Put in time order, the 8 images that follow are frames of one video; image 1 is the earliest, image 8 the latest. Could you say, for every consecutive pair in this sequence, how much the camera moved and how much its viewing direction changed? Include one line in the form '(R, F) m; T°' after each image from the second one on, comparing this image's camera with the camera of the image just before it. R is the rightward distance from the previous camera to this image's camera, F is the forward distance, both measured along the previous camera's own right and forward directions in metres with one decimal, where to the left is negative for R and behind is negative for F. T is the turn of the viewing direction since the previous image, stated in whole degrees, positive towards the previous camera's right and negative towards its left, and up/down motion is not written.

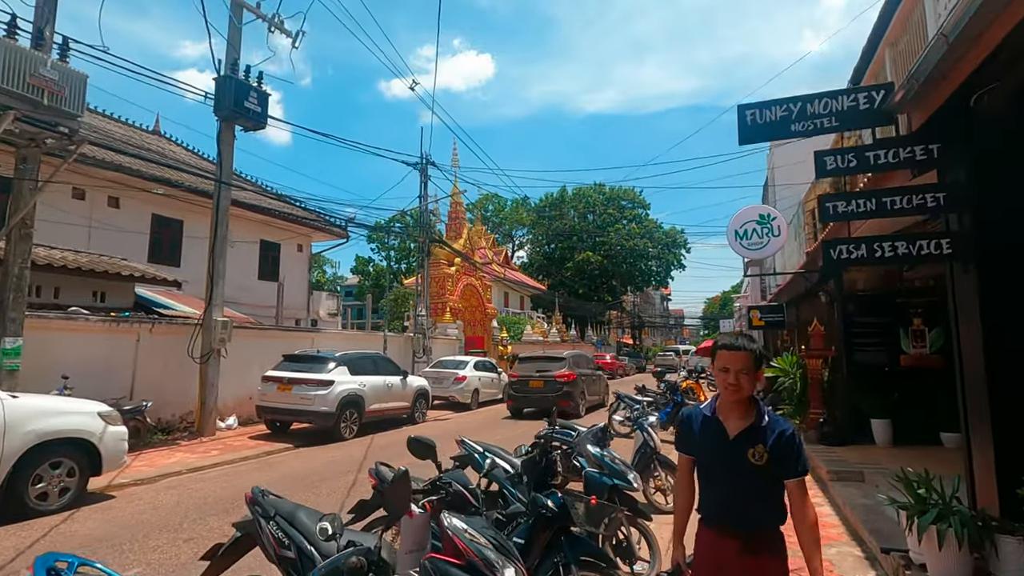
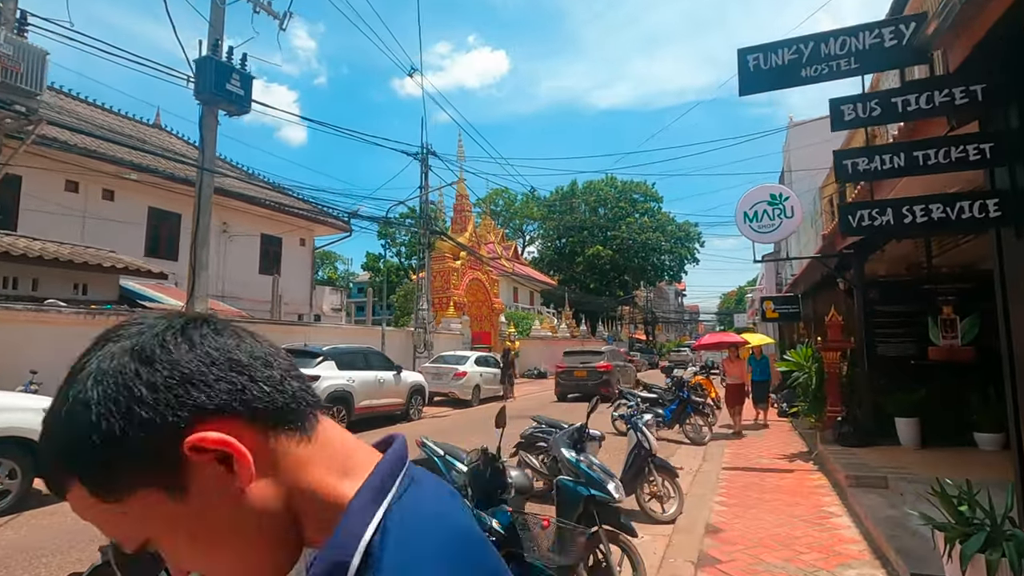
(+0.4, +0.7) m; -1°
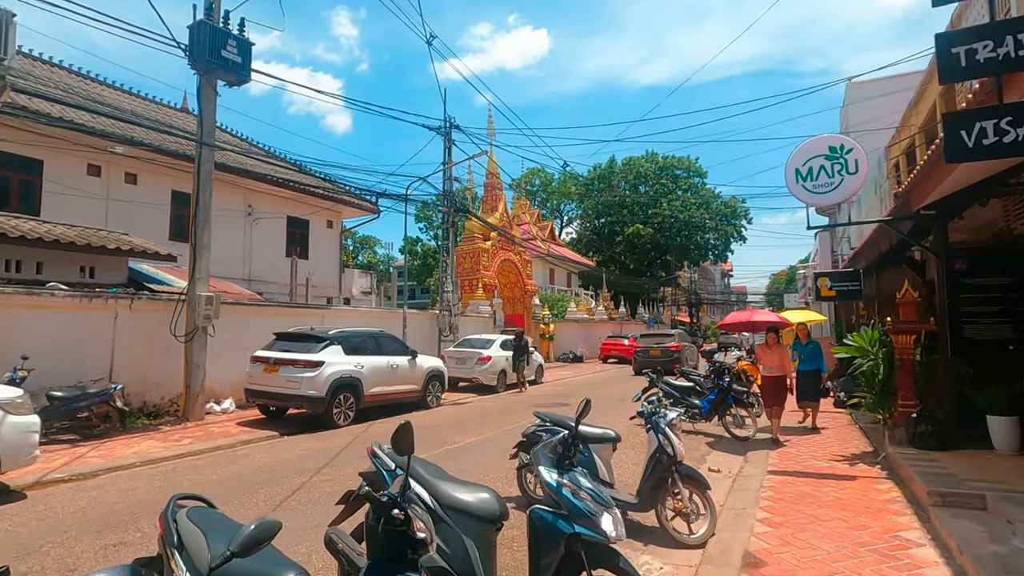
(+0.5, +1.1) m; -4°
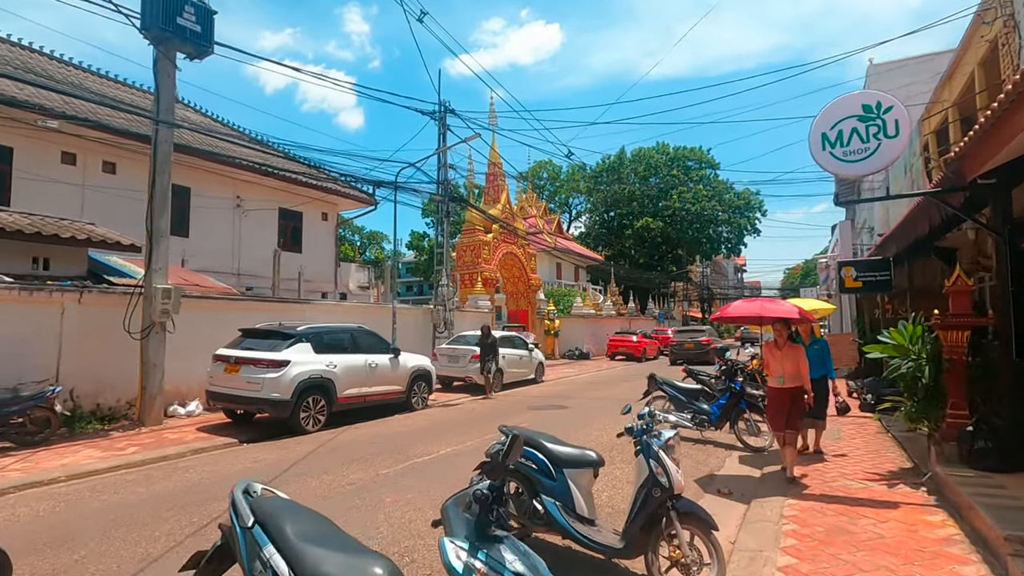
(+0.4, +1.1) m; -1°
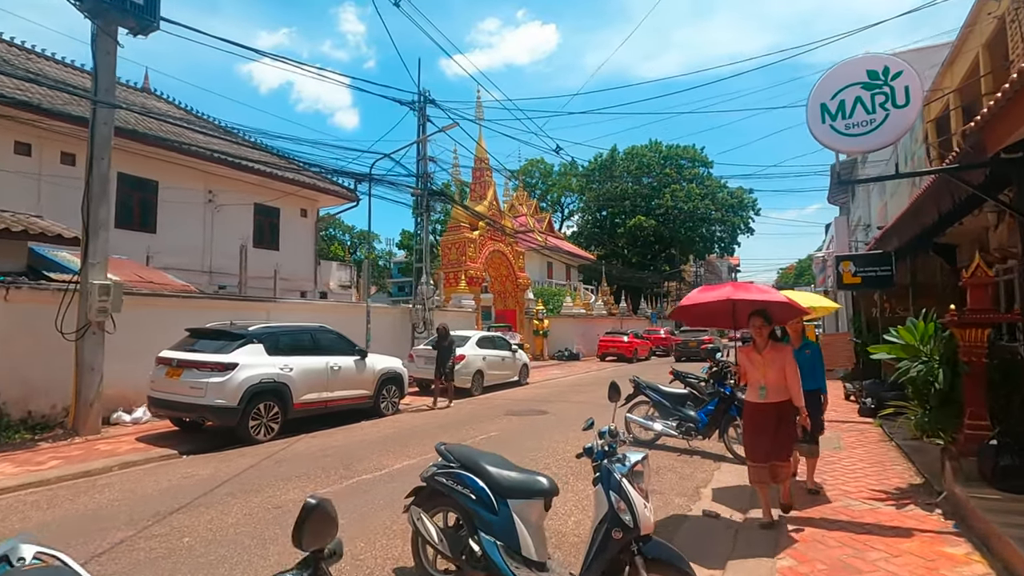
(+0.4, +0.8) m; +1°
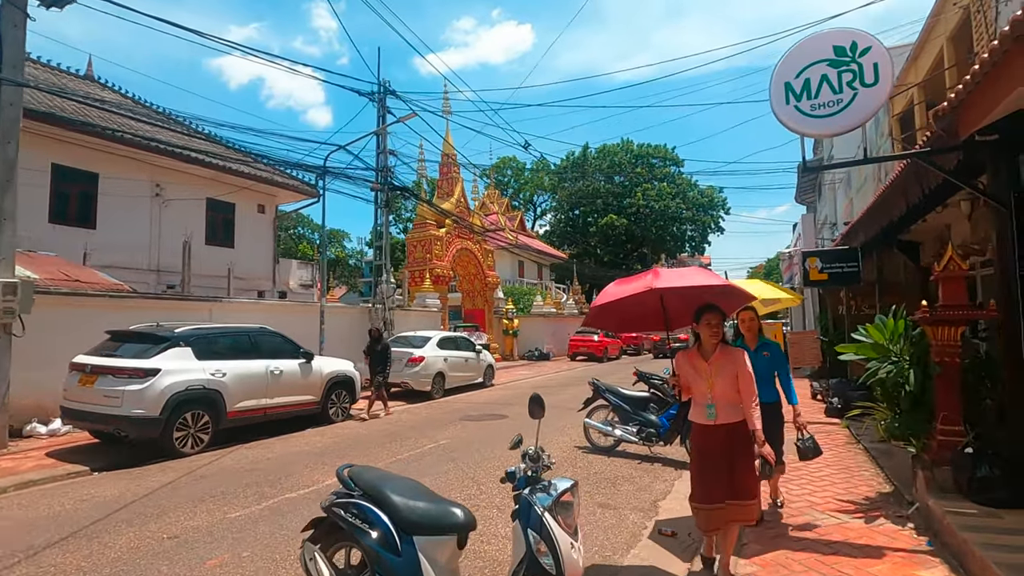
(+0.4, +0.6) m; +3°
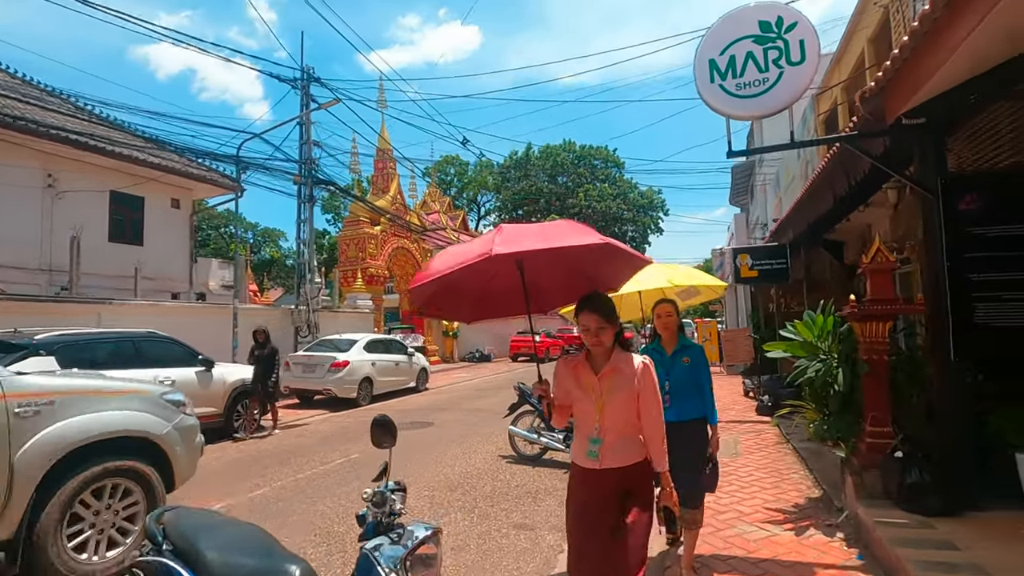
(+0.4, +0.6) m; +6°
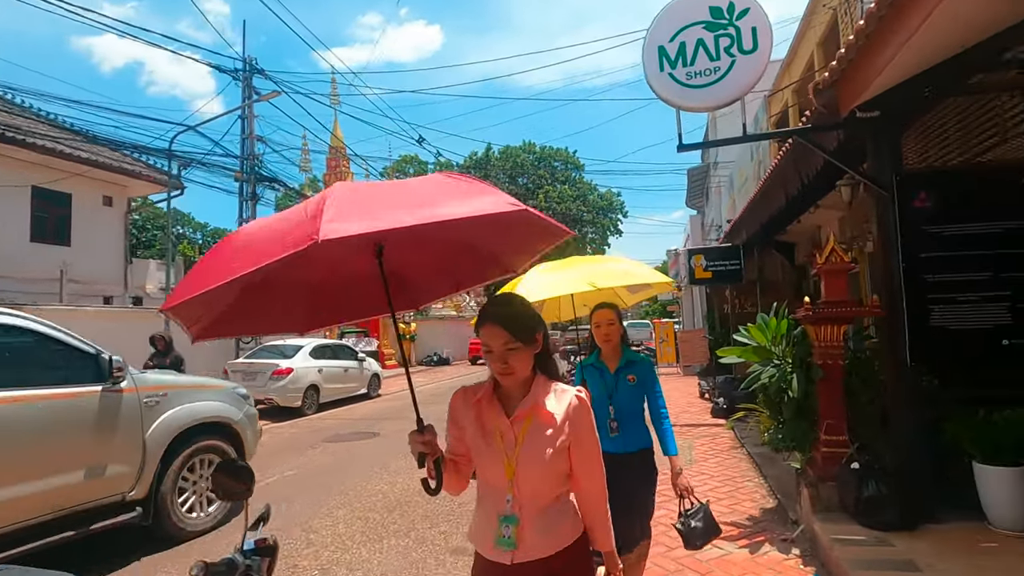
(+0.2, +0.4) m; +4°
